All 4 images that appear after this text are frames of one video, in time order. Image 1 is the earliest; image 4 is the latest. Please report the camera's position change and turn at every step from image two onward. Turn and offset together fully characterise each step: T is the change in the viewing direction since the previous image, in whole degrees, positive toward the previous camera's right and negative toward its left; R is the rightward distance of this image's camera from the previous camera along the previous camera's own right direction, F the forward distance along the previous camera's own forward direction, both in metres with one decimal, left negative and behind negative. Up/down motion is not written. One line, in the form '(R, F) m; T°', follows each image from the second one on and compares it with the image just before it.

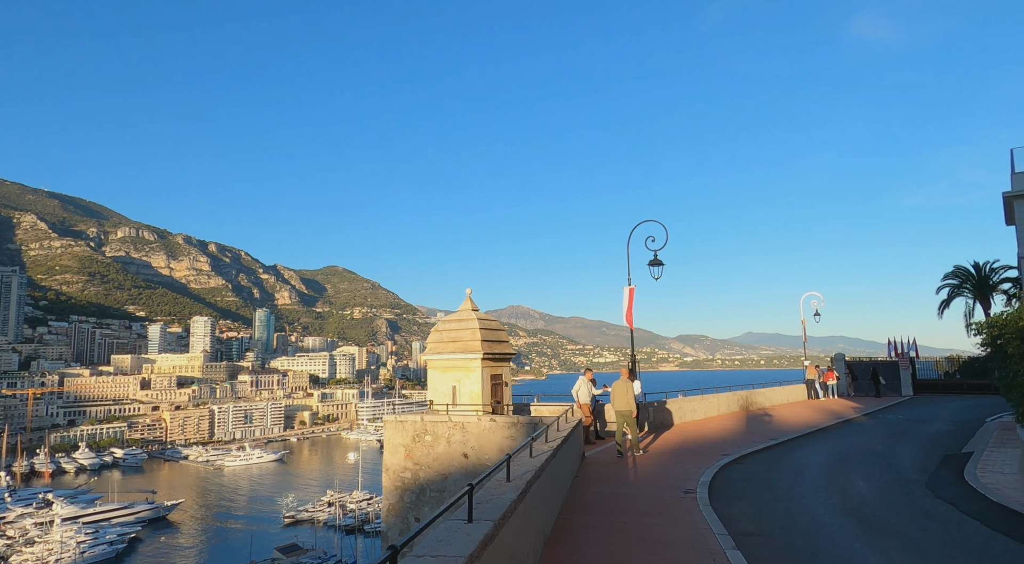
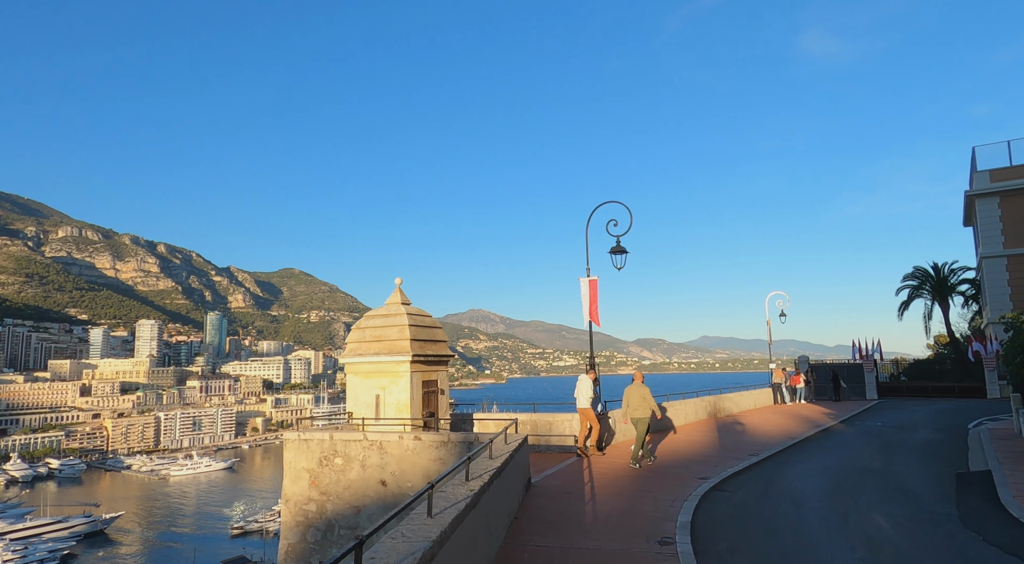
(+0.3, +1.7) m; +4°
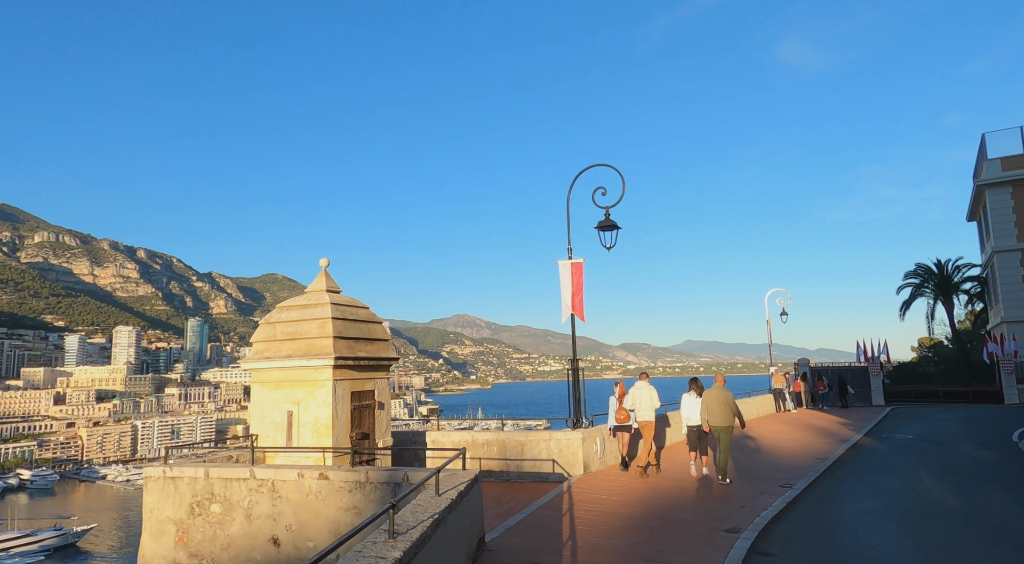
(+0.3, +2.1) m; +1°
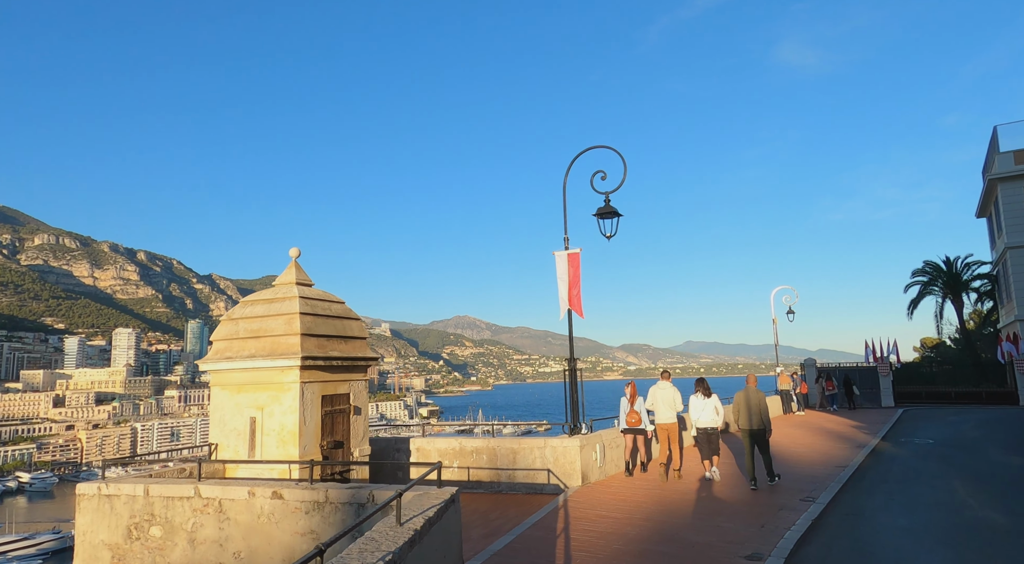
(+0.1, +0.7) m; 0°
